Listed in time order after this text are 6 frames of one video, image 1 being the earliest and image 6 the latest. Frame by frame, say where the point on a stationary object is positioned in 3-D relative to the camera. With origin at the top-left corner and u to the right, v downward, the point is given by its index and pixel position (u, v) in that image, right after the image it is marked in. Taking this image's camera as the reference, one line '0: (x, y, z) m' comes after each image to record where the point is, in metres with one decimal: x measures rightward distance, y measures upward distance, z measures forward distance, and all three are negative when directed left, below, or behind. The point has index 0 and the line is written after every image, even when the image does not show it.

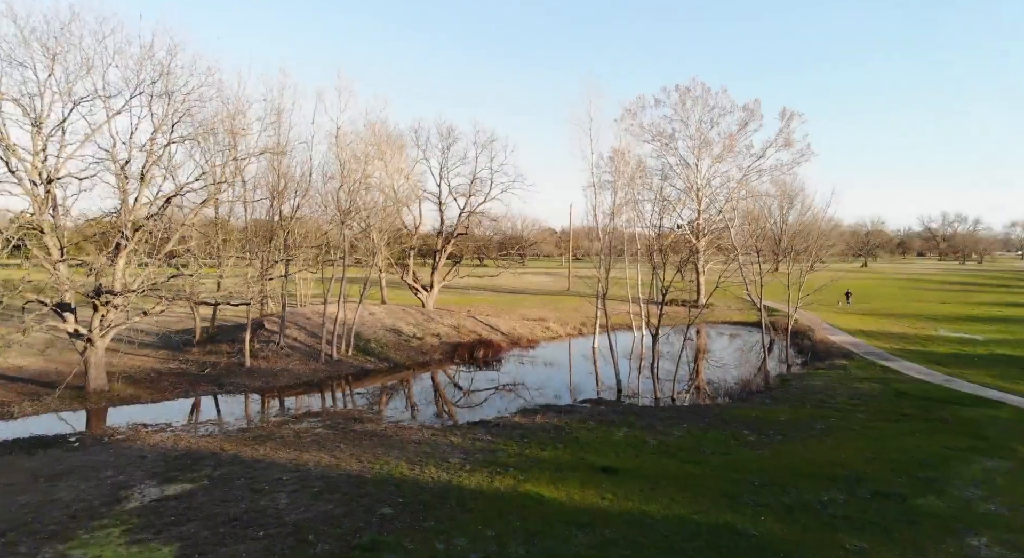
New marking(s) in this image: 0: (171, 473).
0: (-6.2, -3.6, +11.8) m
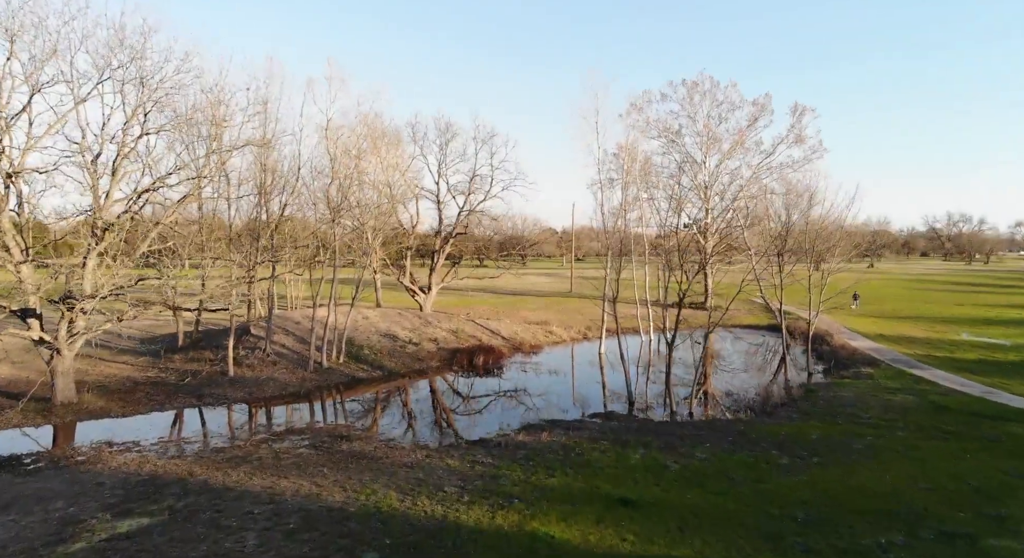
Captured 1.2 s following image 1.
0: (-6.1, -3.6, +10.4) m
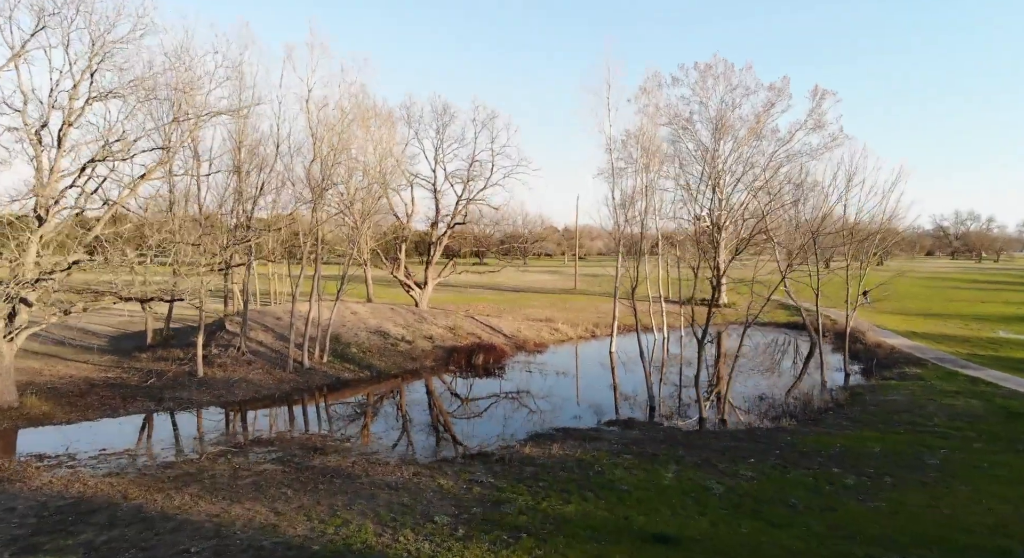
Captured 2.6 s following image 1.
0: (-6.1, -3.3, +8.3) m
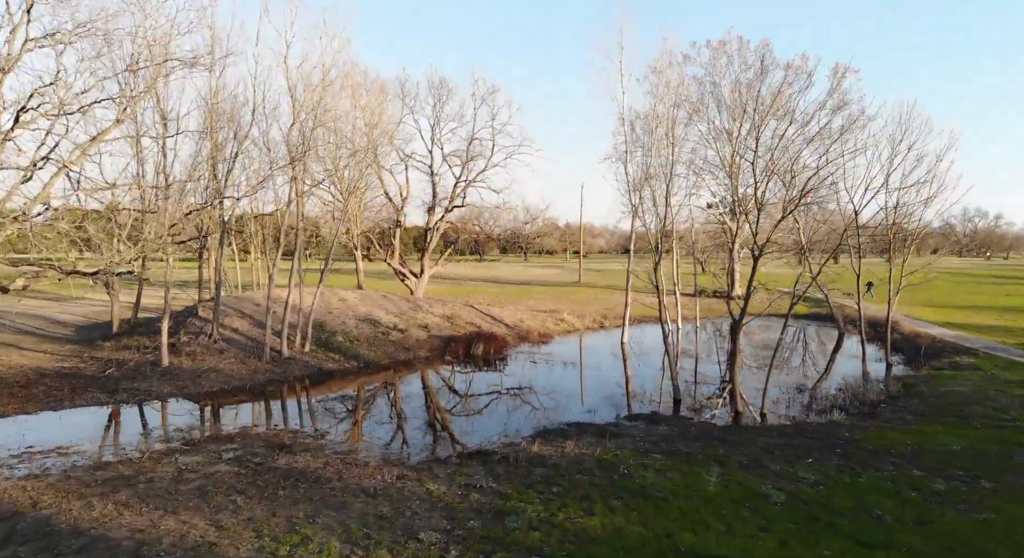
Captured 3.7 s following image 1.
0: (-6.0, -2.8, +6.4) m
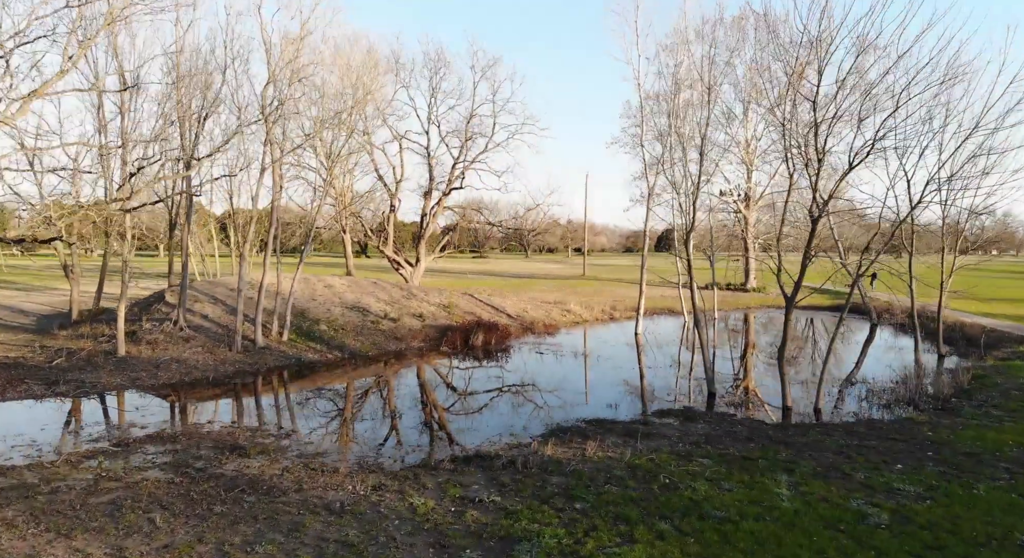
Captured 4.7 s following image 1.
0: (-5.9, -2.3, +4.5) m
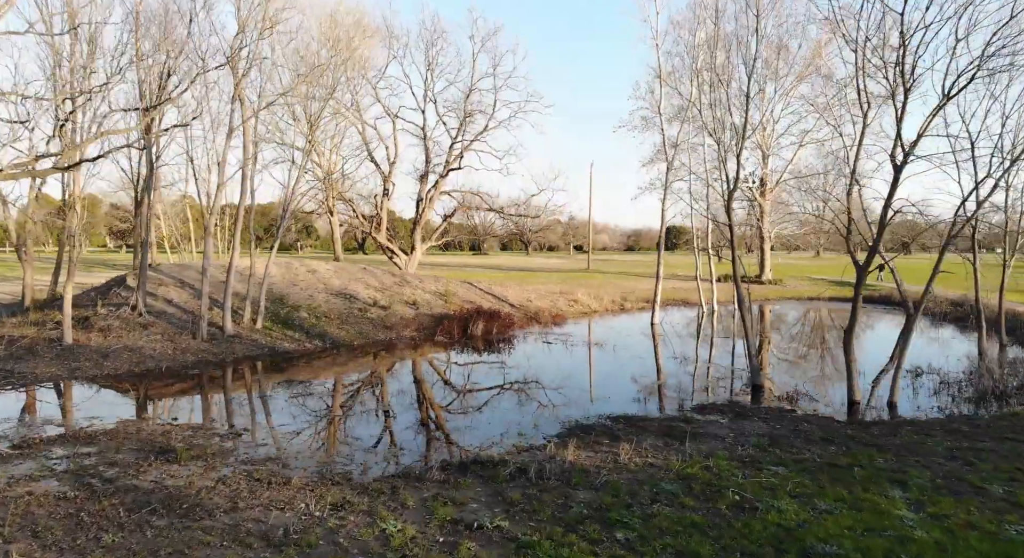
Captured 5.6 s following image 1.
0: (-5.8, -1.9, +2.7) m
